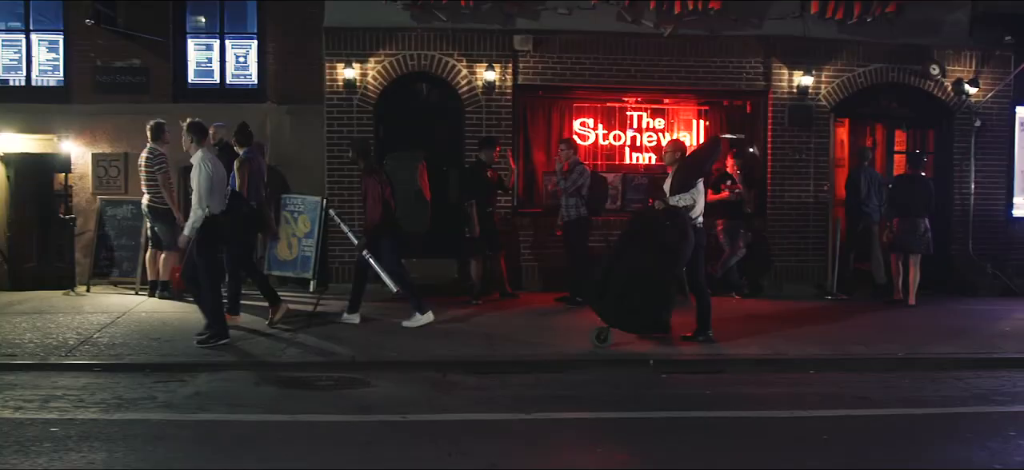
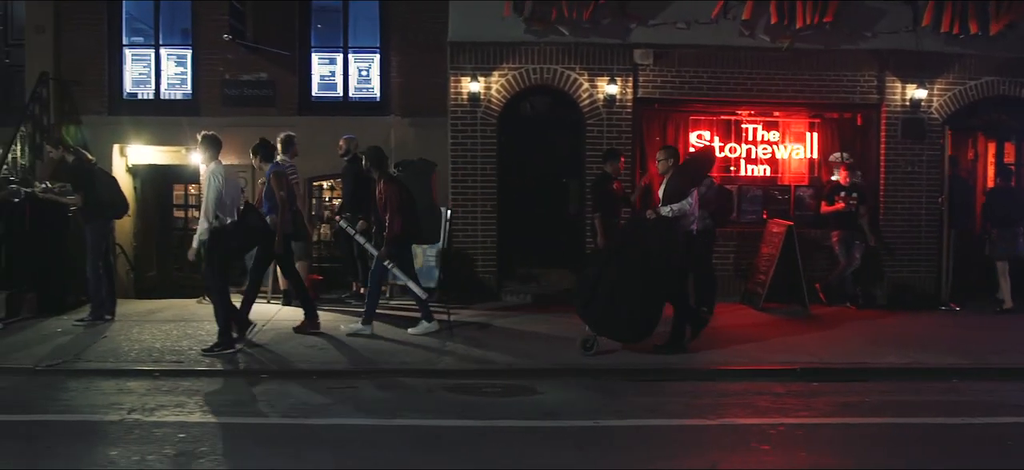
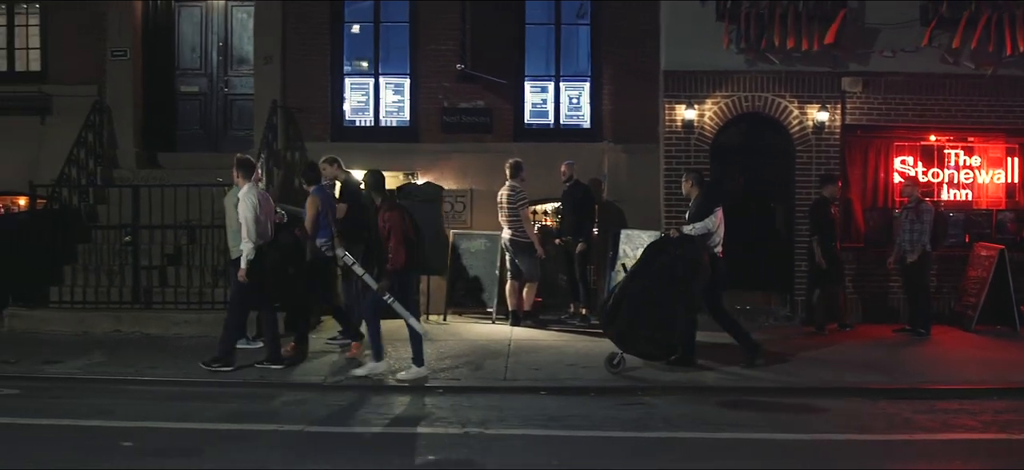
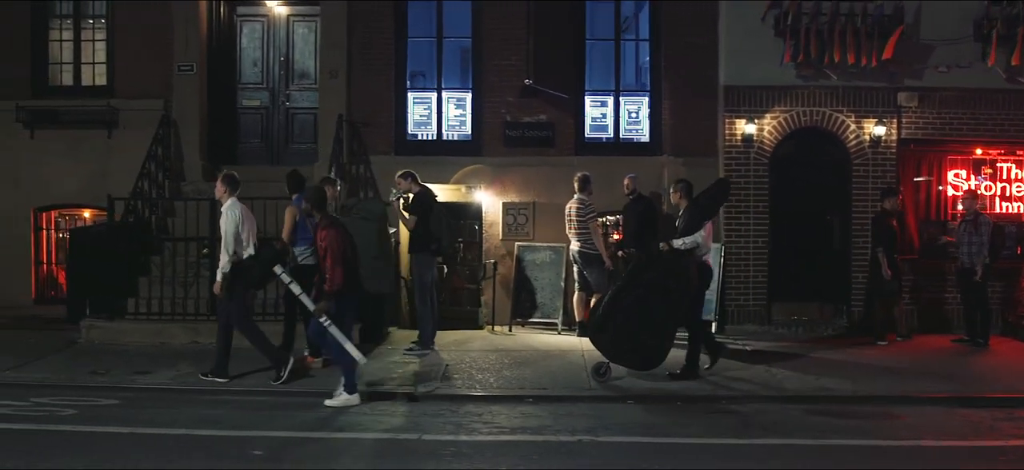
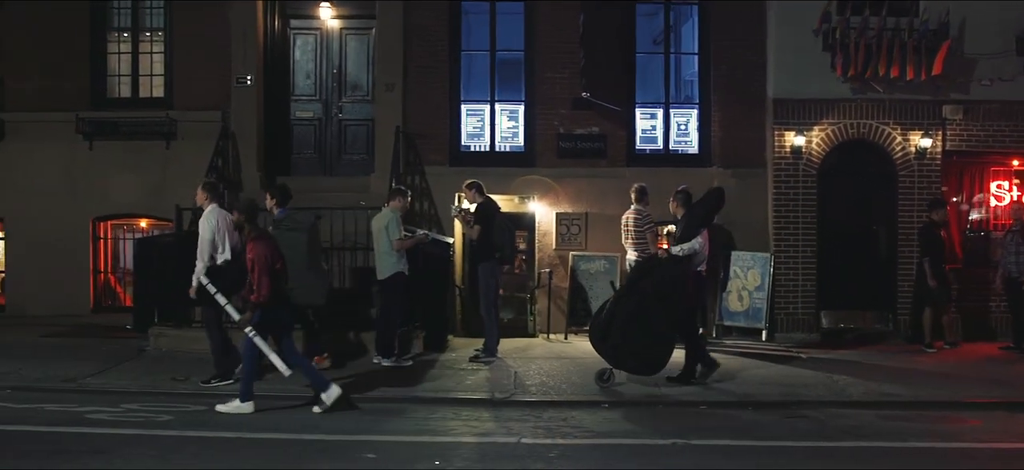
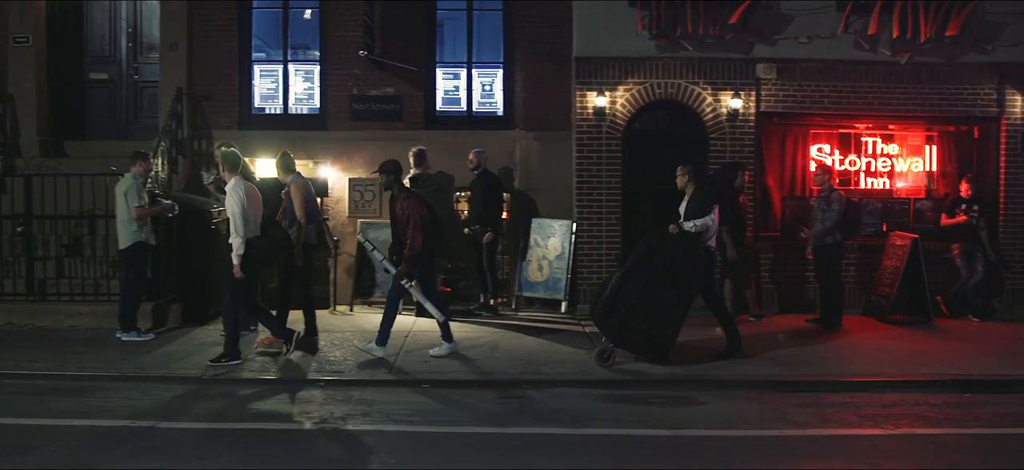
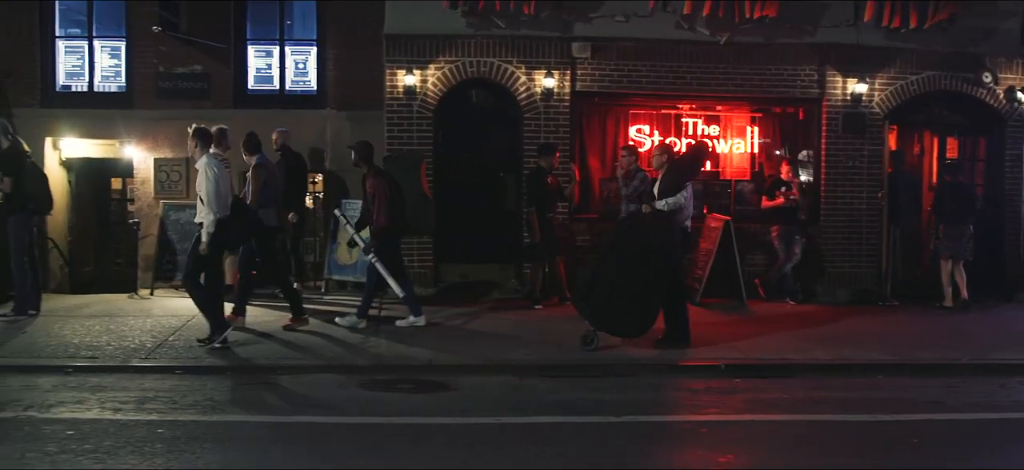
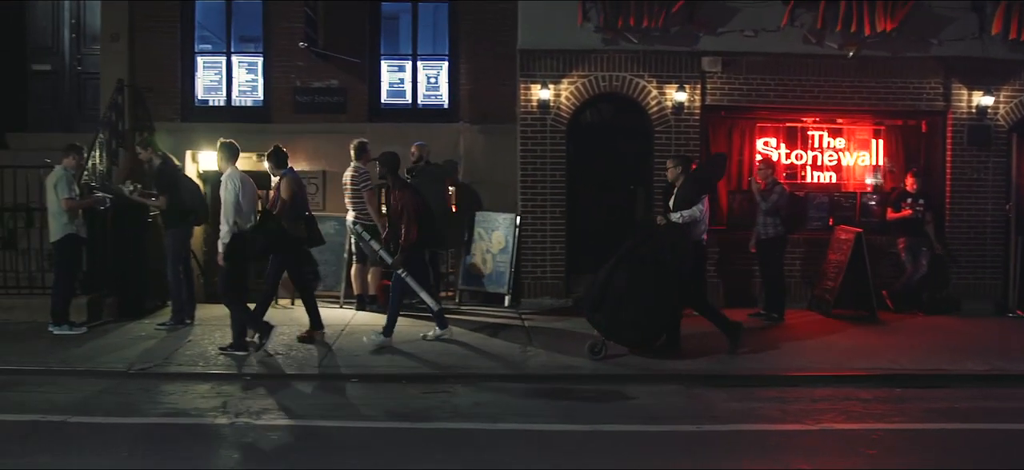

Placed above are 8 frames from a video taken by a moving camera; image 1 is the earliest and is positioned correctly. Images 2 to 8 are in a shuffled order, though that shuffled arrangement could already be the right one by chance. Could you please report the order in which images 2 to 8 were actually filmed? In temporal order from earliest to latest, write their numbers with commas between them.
7, 2, 8, 6, 3, 4, 5
